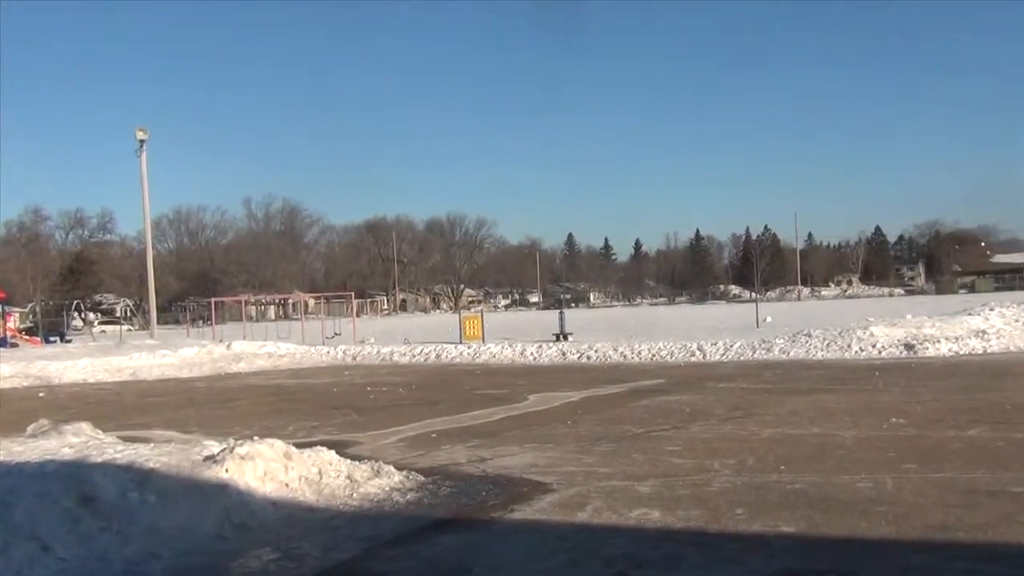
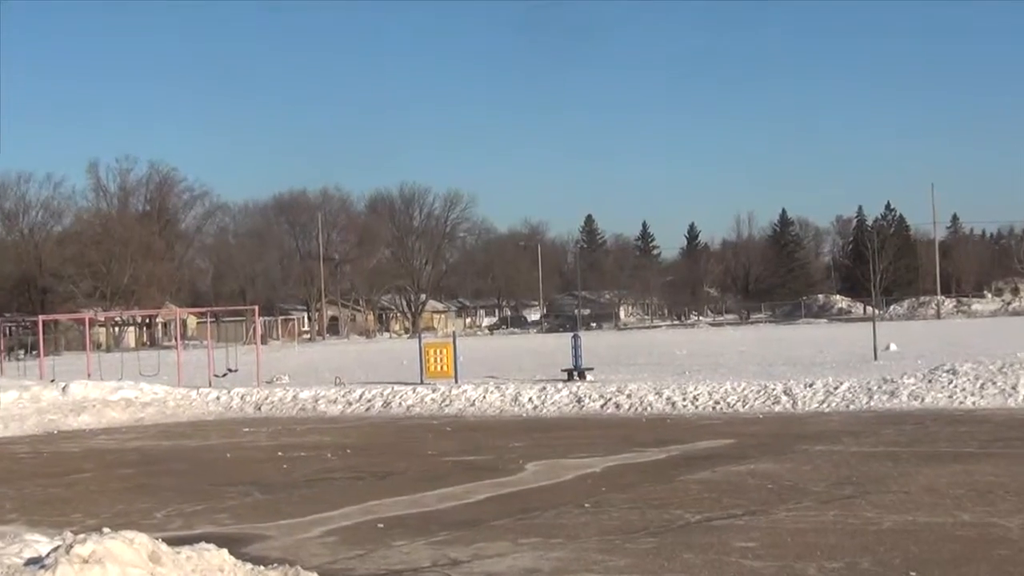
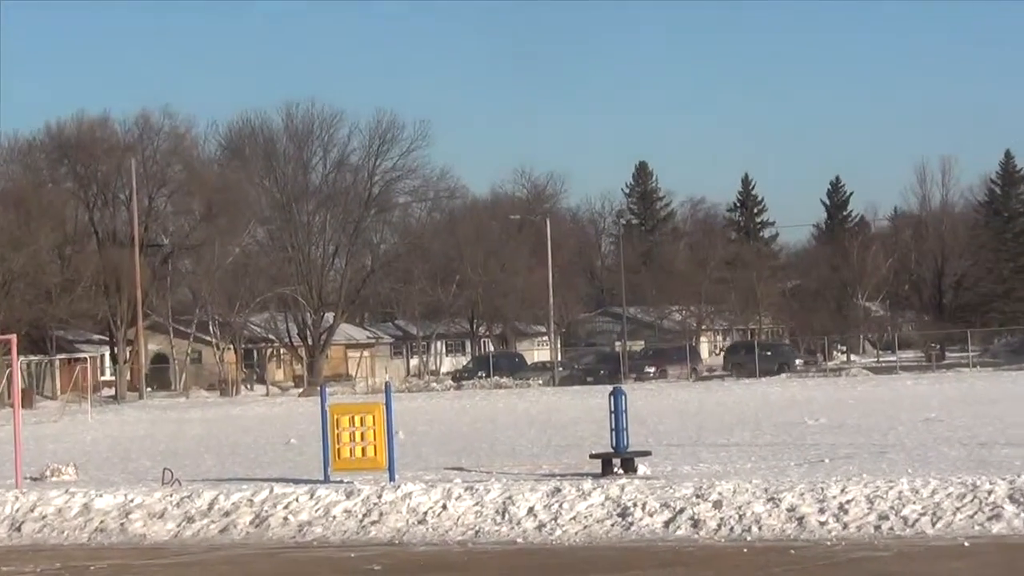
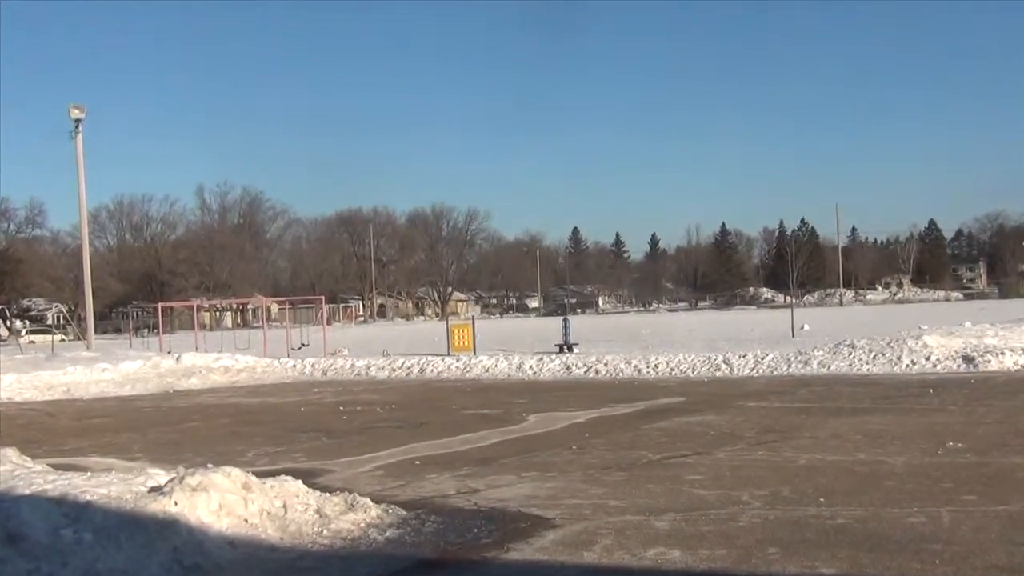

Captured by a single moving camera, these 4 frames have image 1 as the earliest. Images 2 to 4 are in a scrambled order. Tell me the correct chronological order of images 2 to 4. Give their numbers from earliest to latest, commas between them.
4, 2, 3
